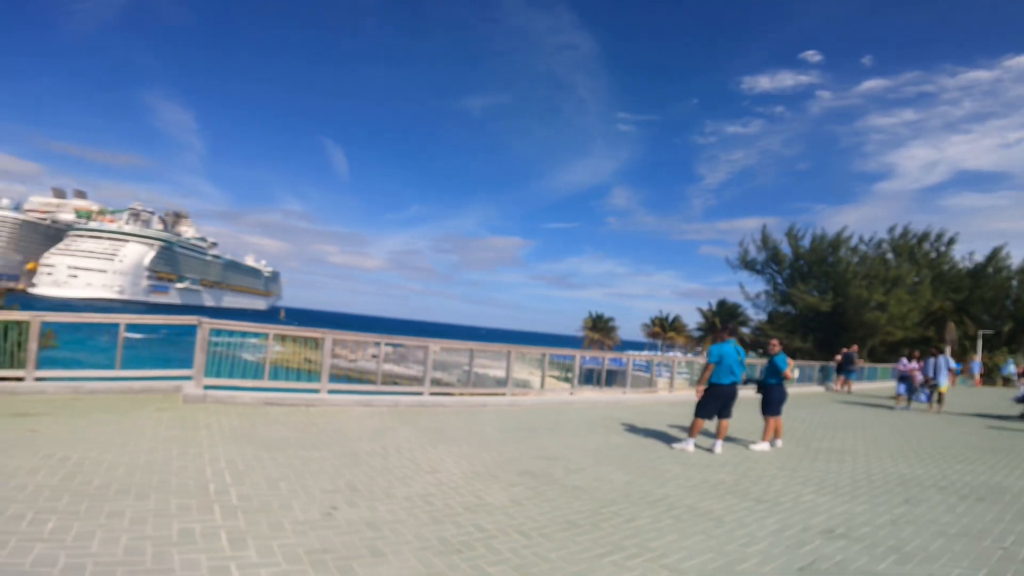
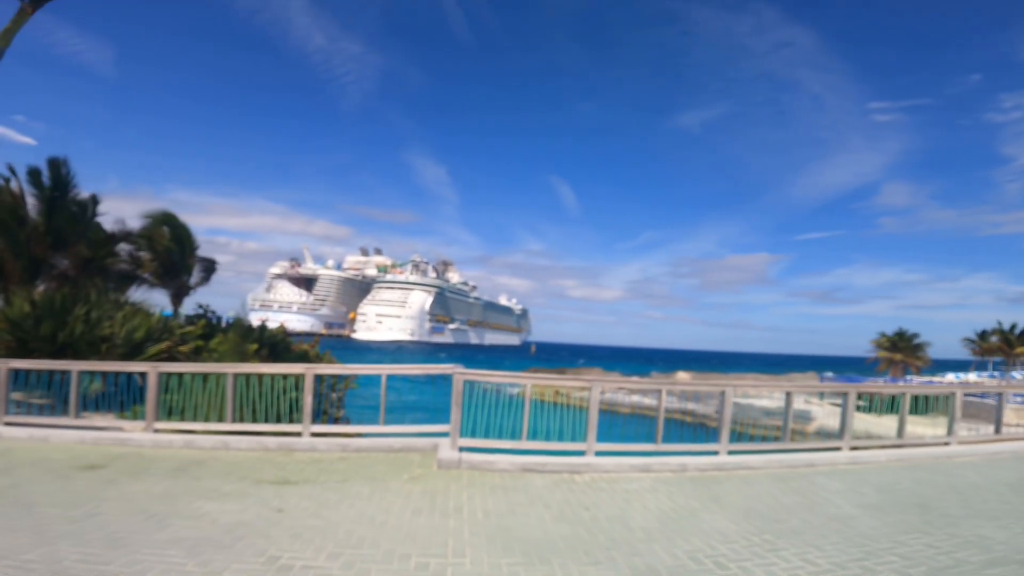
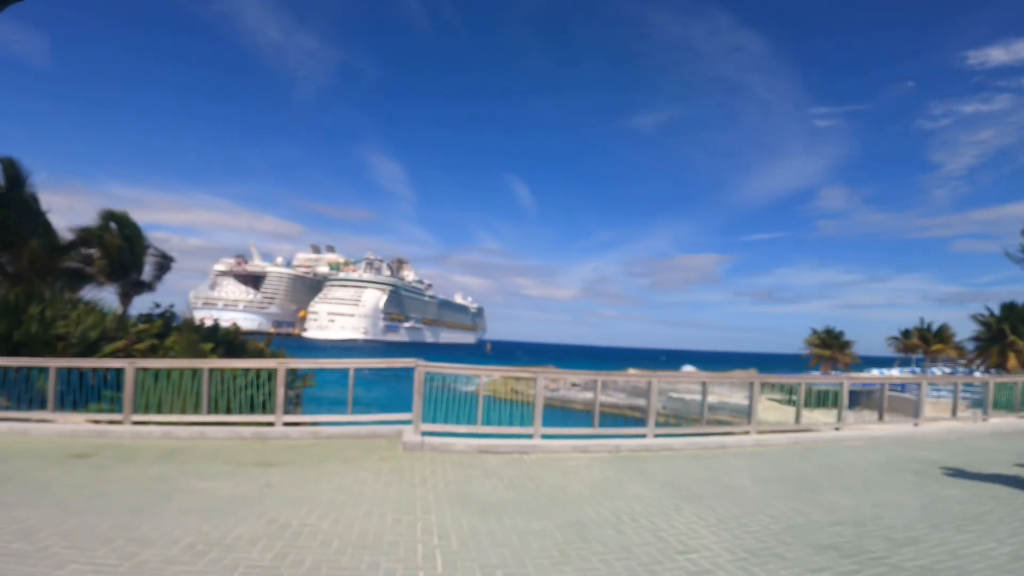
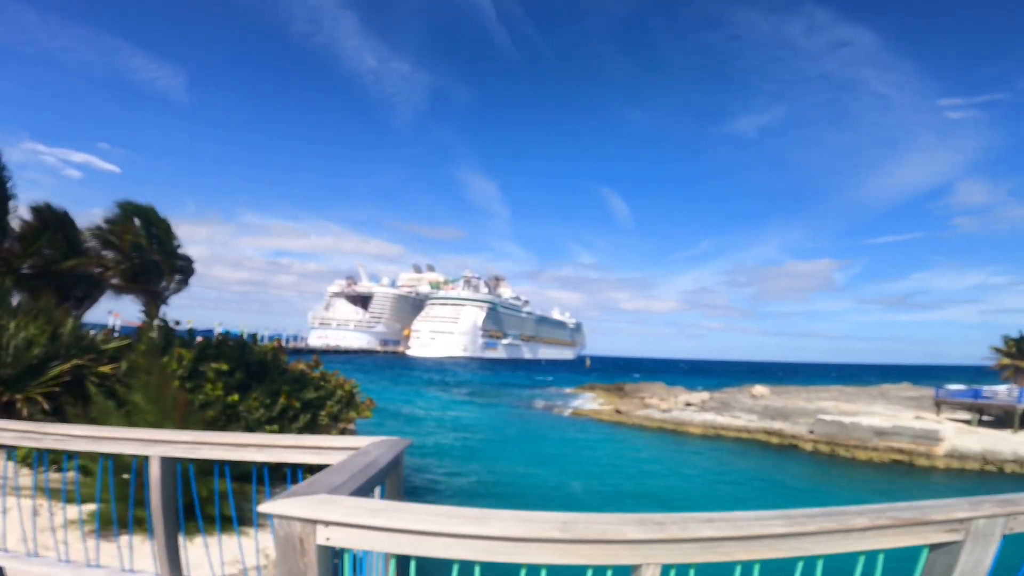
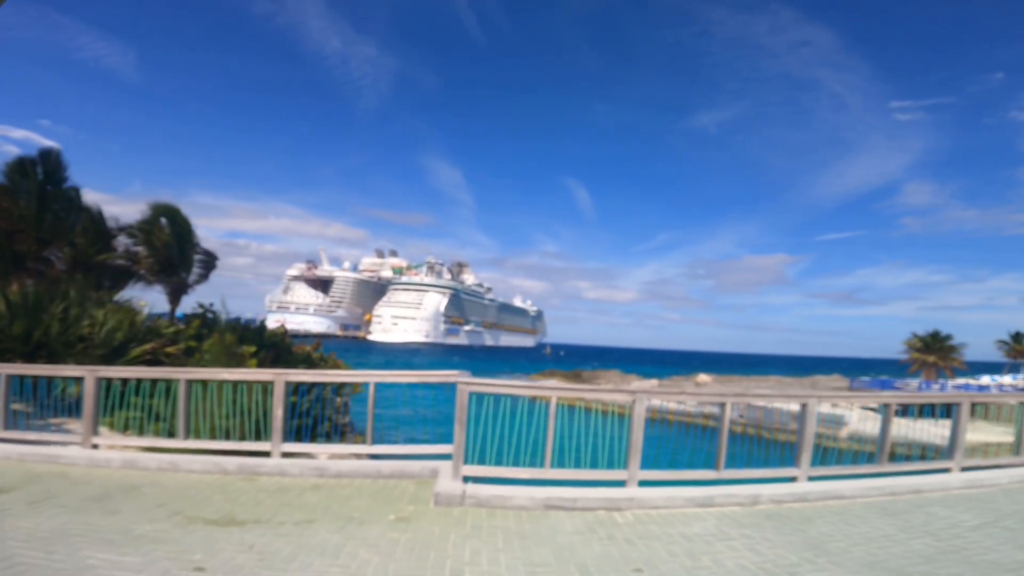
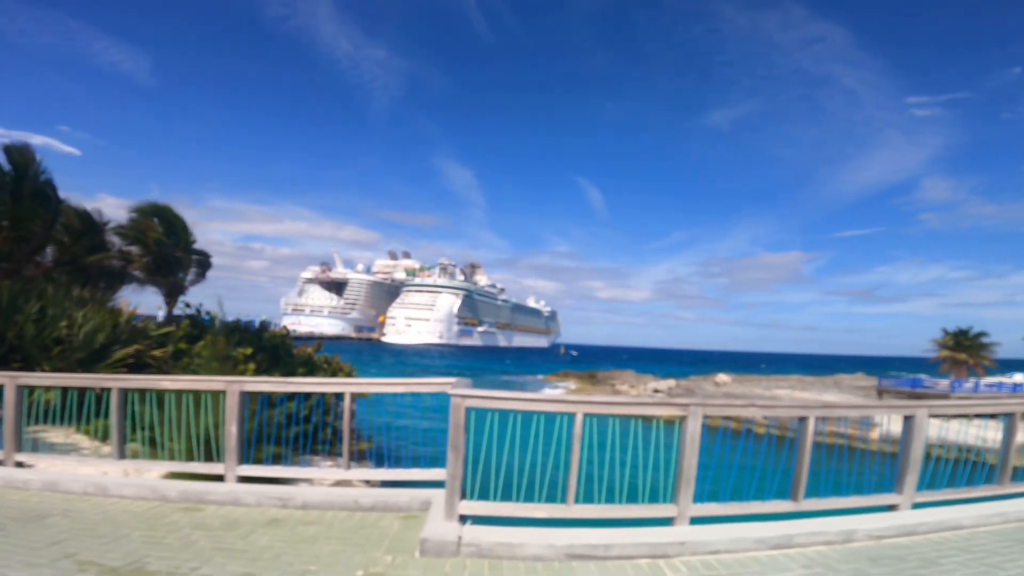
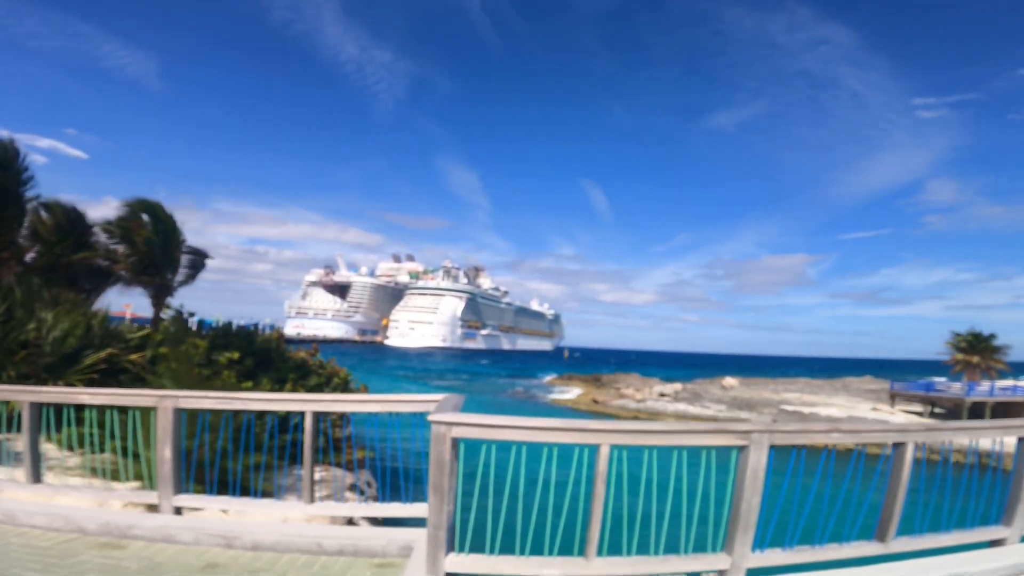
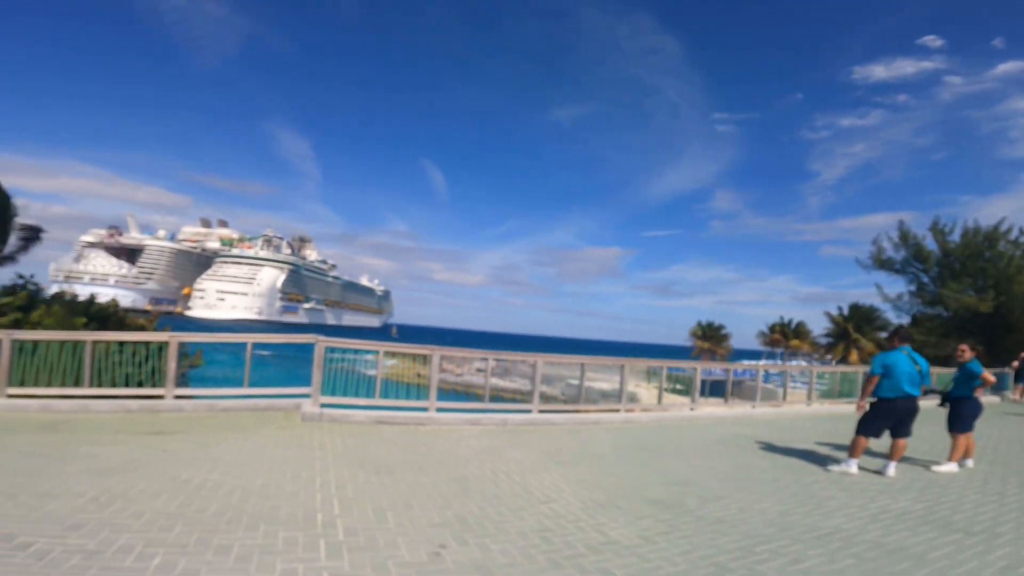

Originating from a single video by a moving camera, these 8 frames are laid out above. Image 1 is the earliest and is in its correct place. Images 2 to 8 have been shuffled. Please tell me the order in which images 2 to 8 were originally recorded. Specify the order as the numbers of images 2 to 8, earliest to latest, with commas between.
8, 3, 2, 5, 6, 7, 4
